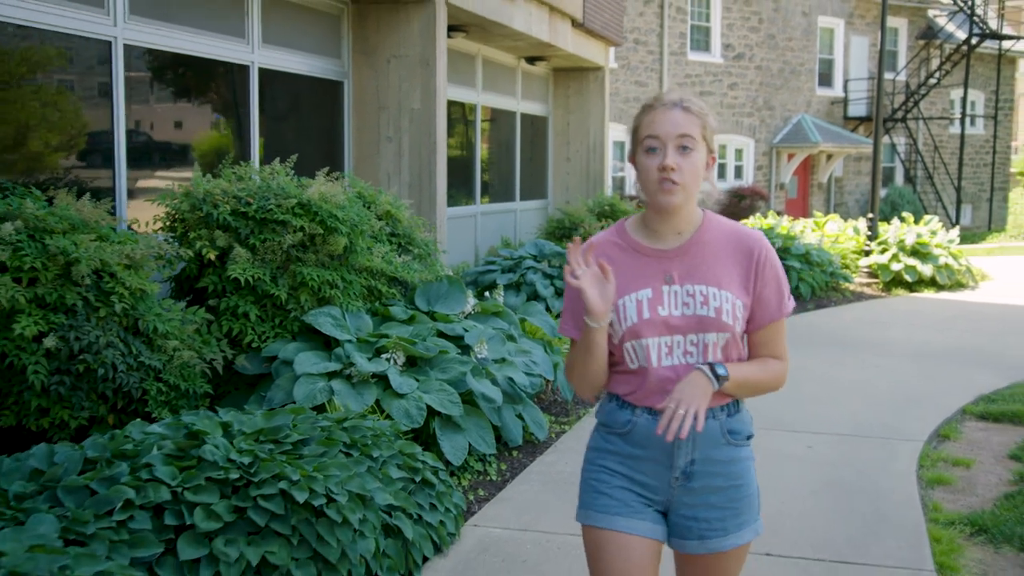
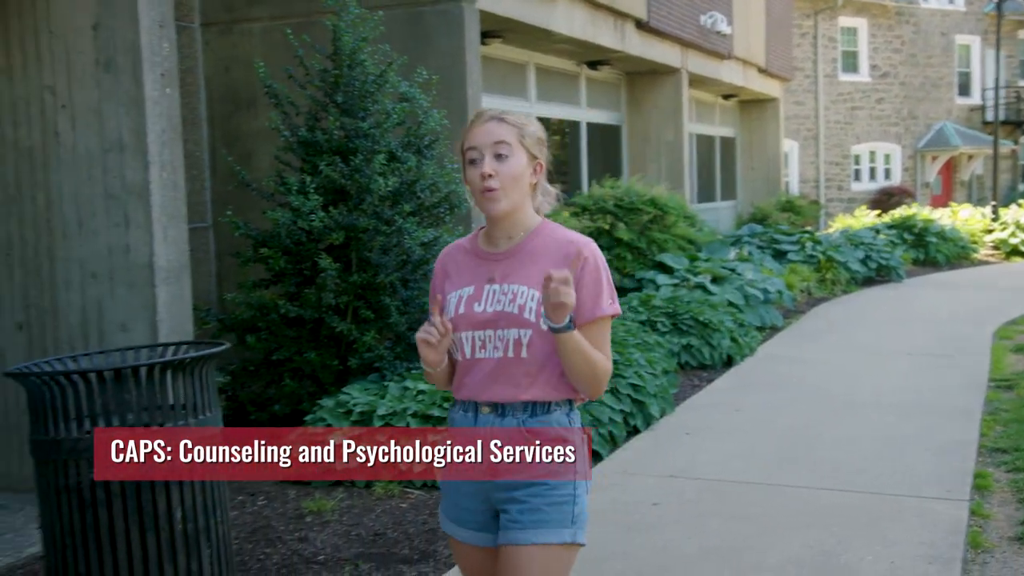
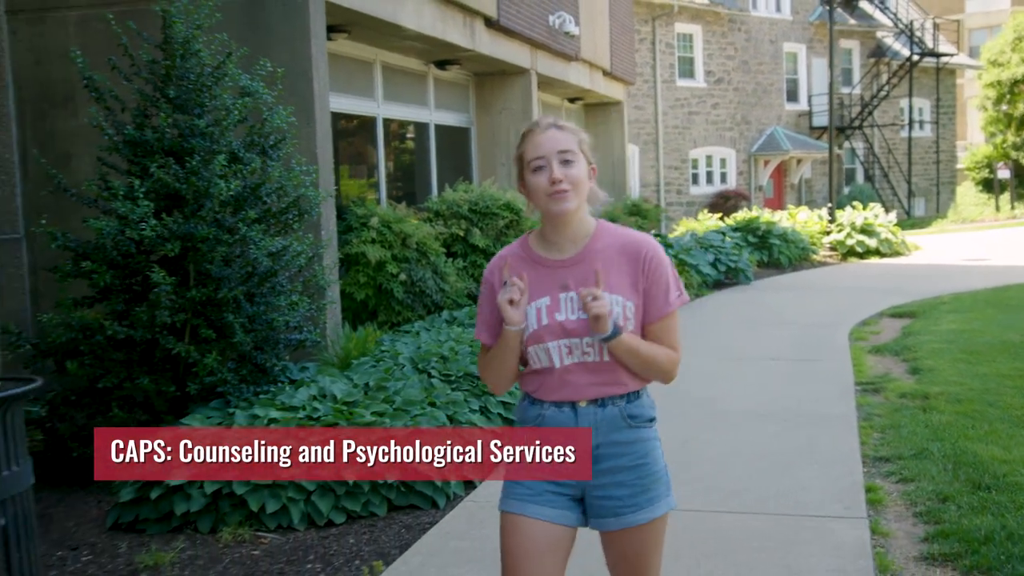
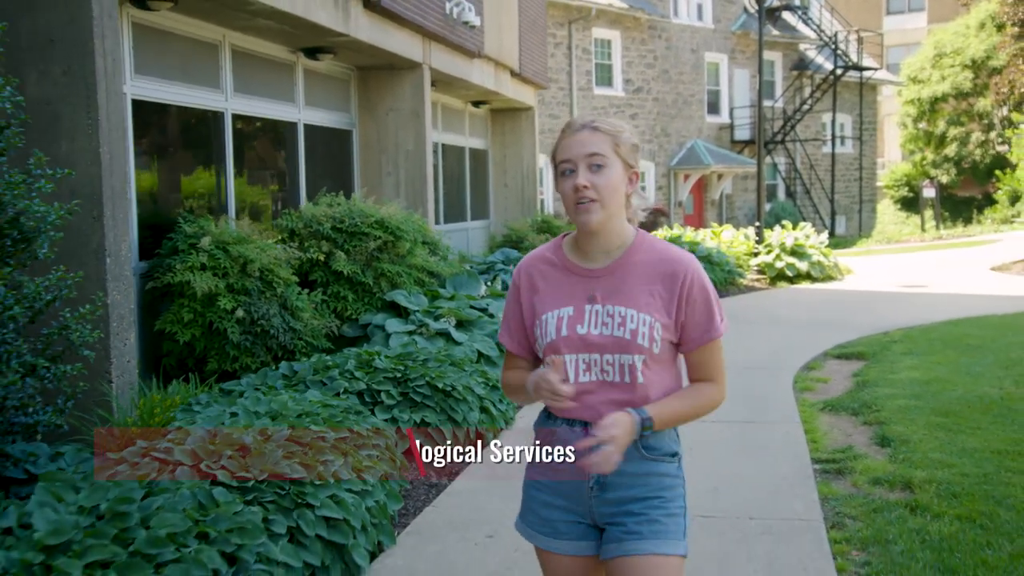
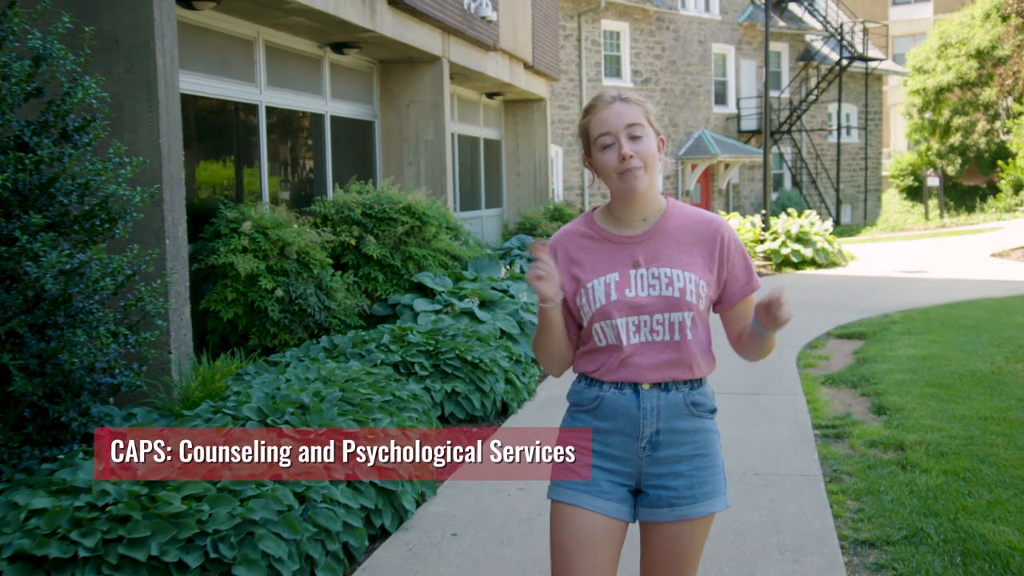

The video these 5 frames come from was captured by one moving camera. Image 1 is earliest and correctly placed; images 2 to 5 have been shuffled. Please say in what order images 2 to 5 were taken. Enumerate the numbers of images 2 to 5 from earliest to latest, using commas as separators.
4, 5, 3, 2
